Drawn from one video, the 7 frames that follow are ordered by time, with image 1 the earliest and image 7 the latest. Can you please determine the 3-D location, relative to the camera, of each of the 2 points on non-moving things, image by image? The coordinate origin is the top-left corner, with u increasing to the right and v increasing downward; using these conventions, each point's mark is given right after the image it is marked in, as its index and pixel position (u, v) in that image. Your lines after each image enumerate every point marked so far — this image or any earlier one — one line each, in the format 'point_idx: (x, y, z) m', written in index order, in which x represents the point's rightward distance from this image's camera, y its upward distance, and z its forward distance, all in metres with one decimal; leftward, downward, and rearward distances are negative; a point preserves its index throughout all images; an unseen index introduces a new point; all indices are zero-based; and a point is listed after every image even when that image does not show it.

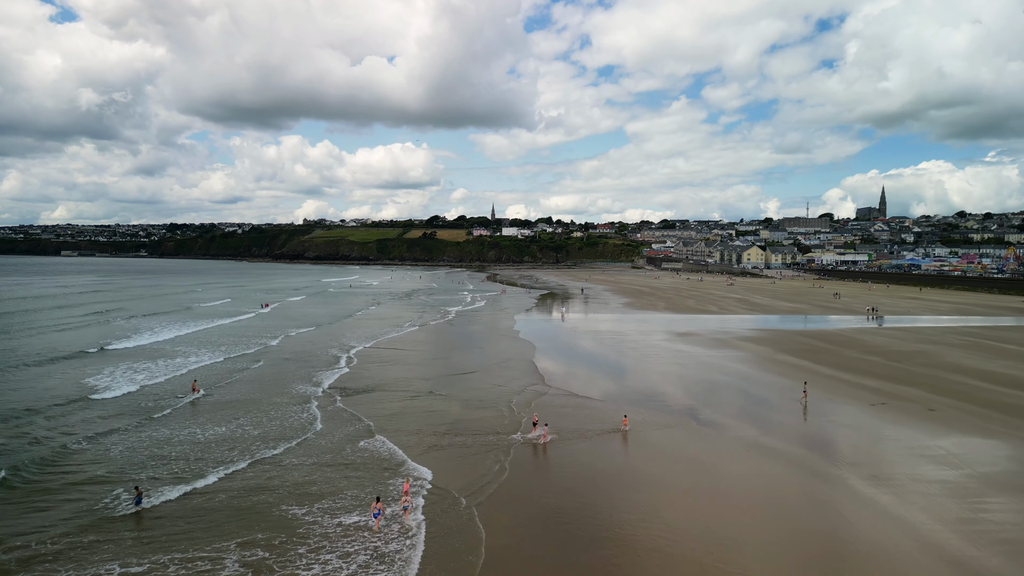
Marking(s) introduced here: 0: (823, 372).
0: (+10.1, -2.8, +17.0) m
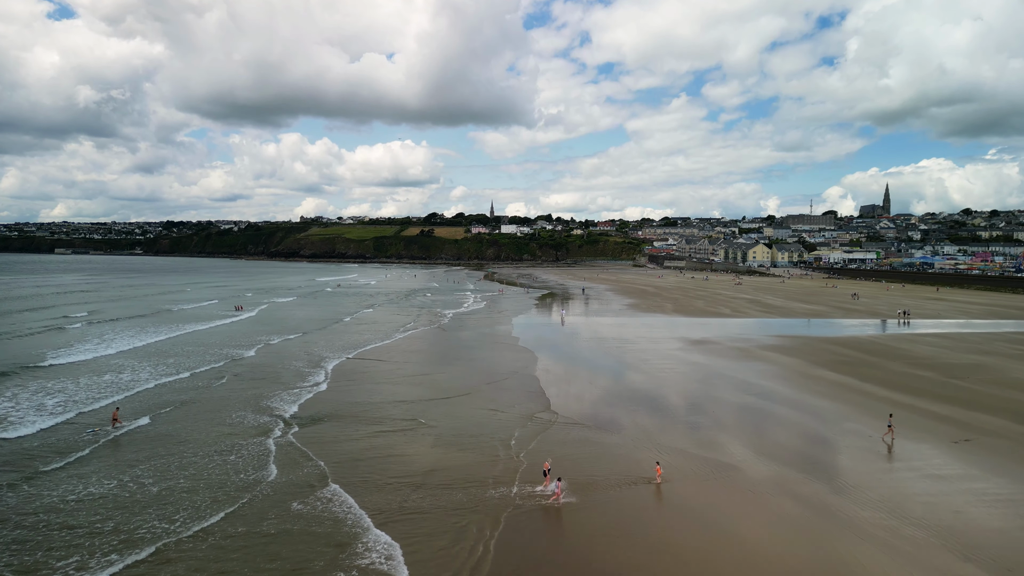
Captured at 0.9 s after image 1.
0: (+9.8, -2.9, +14.3) m
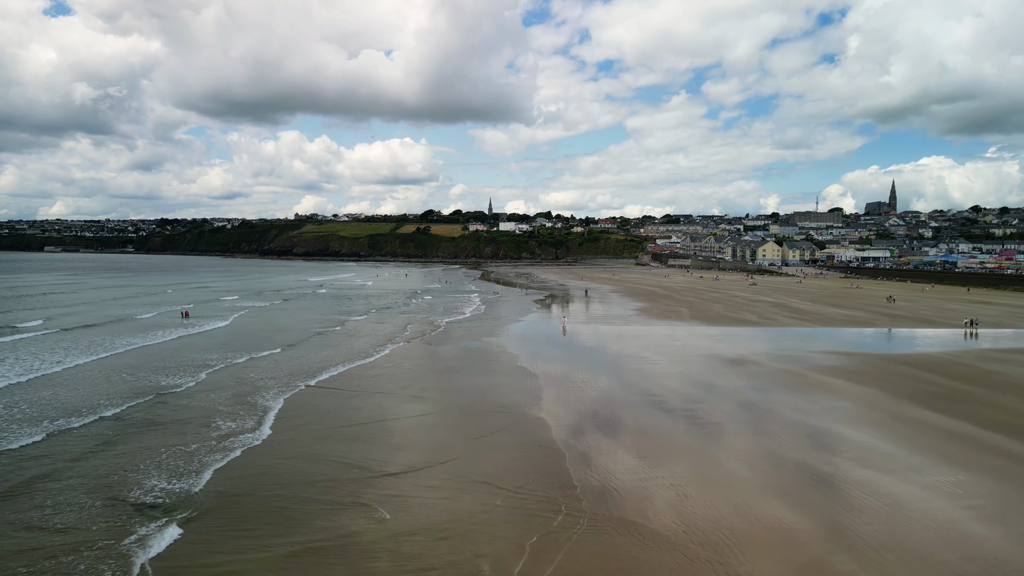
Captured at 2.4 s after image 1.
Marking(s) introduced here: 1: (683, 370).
0: (+9.5, -3.1, +10.1) m
1: (+5.8, -2.8, +17.8) m
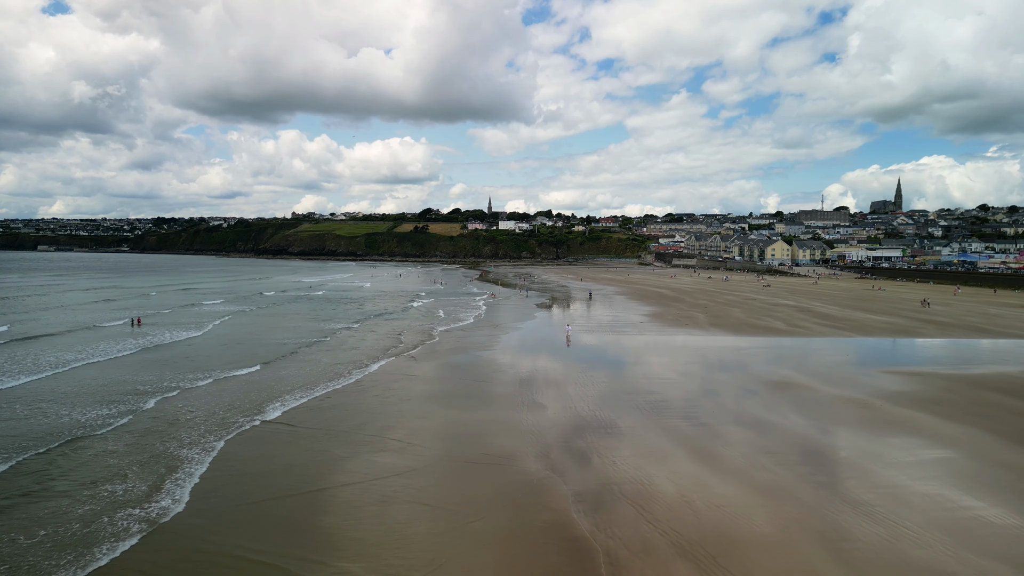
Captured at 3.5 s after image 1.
0: (+9.4, -3.3, +6.9) m
1: (+5.7, -3.0, +14.6) m
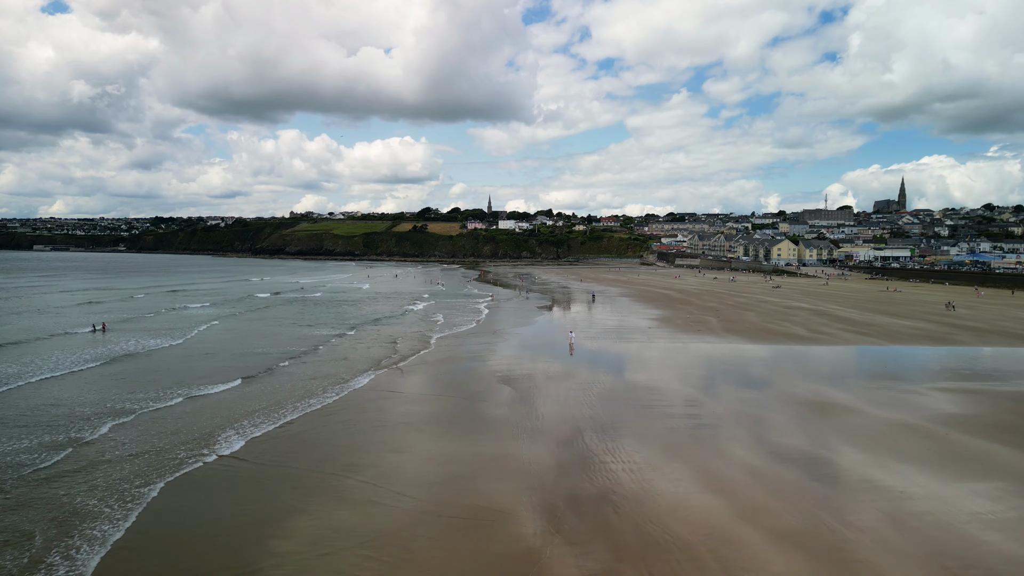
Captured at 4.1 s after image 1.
0: (+9.3, -3.5, +4.9) m
1: (+5.6, -3.1, +12.7) m
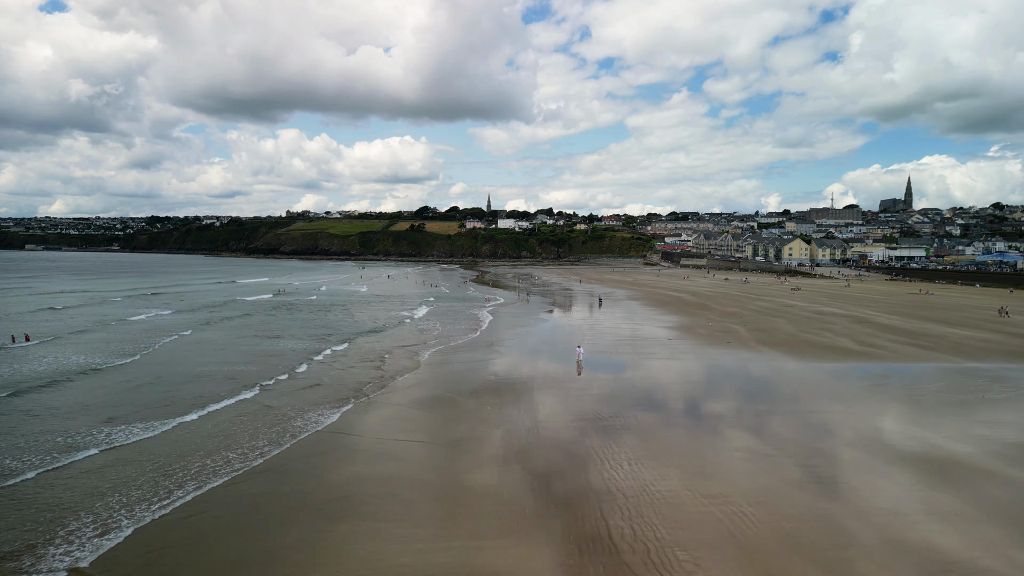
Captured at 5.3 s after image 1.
0: (+9.2, -3.6, +1.4) m
1: (+5.5, -3.3, +9.1) m
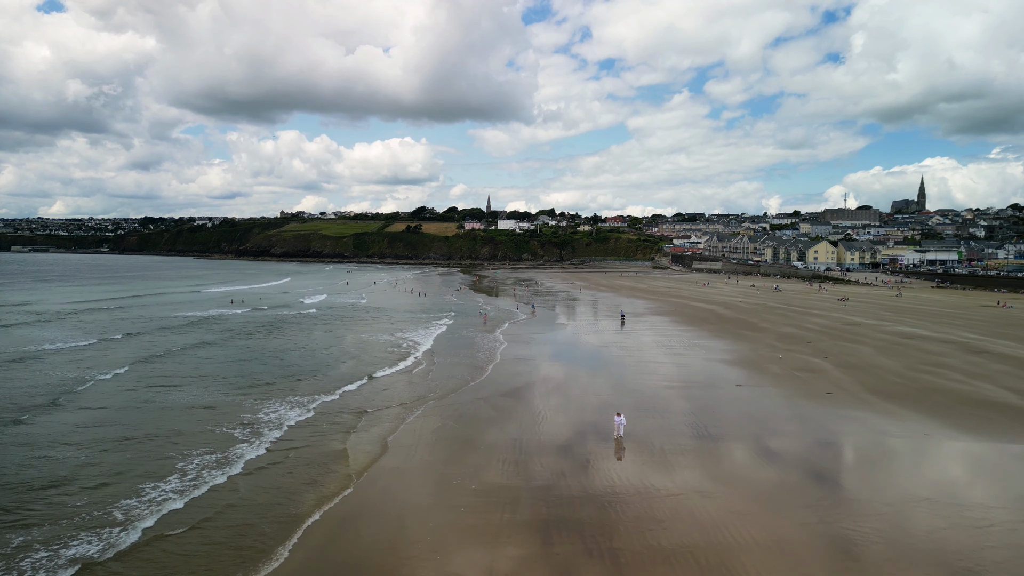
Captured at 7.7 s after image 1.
0: (+9.2, -4.3, -5.1) m
1: (+5.5, -3.9, +2.7) m
